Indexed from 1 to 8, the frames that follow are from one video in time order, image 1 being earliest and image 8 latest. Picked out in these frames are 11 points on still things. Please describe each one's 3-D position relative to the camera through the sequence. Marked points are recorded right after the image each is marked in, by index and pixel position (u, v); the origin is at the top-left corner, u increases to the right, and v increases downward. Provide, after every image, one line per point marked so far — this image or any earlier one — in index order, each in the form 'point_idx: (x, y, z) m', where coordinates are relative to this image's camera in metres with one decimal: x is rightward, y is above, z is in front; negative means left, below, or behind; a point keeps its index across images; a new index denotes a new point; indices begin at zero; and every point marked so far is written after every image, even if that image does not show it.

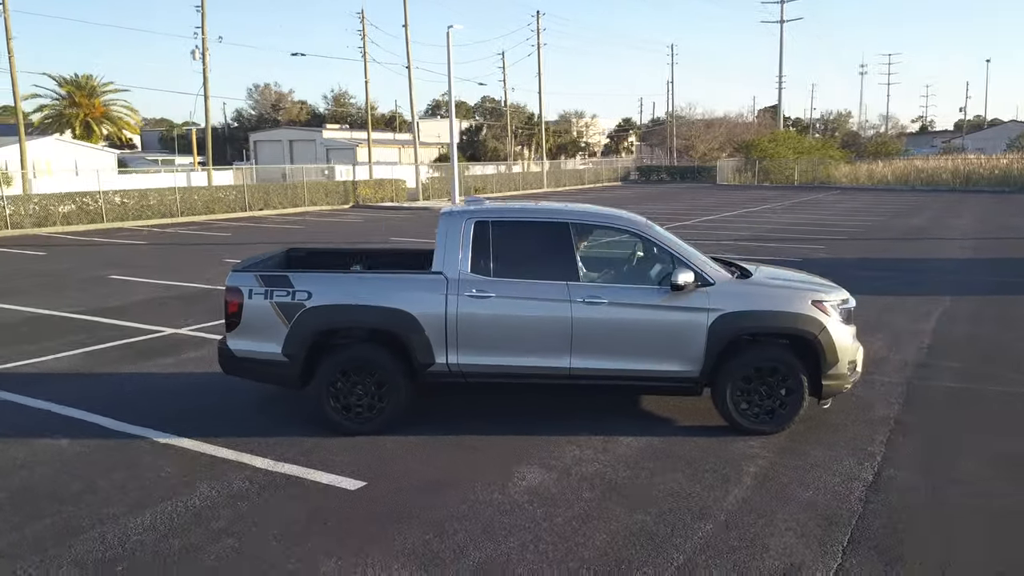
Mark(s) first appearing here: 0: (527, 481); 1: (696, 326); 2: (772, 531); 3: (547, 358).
0: (+0.1, -1.3, +5.7) m
1: (+1.4, -0.3, +6.4) m
2: (+1.5, -1.4, +4.9) m
3: (+0.2, -0.5, +6.5) m
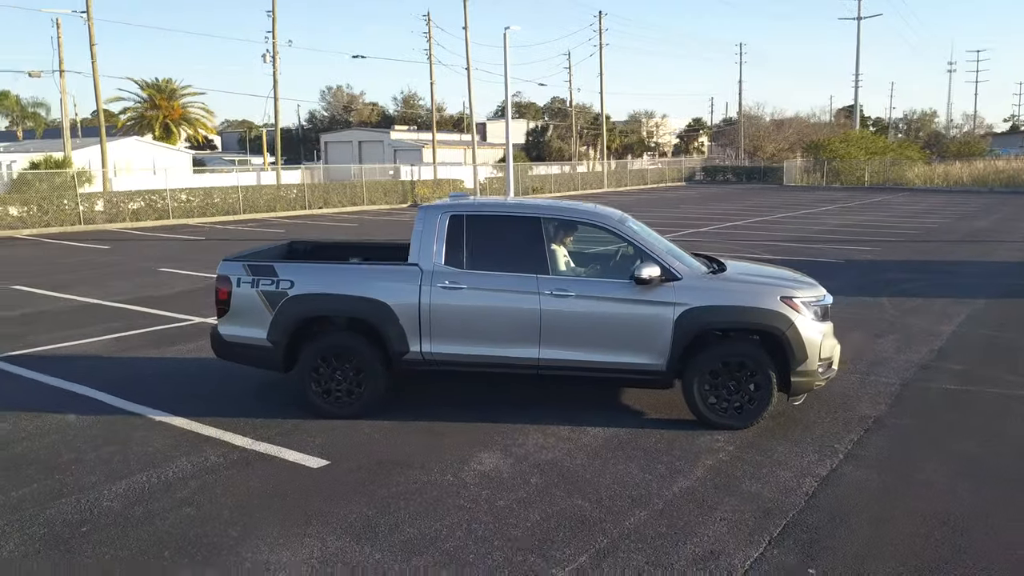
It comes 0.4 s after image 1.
0: (-0.2, -1.2, +5.9) m
1: (+1.1, -0.2, +6.5) m
2: (+1.1, -1.4, +5.0) m
3: (0.0, -0.5, +6.6) m
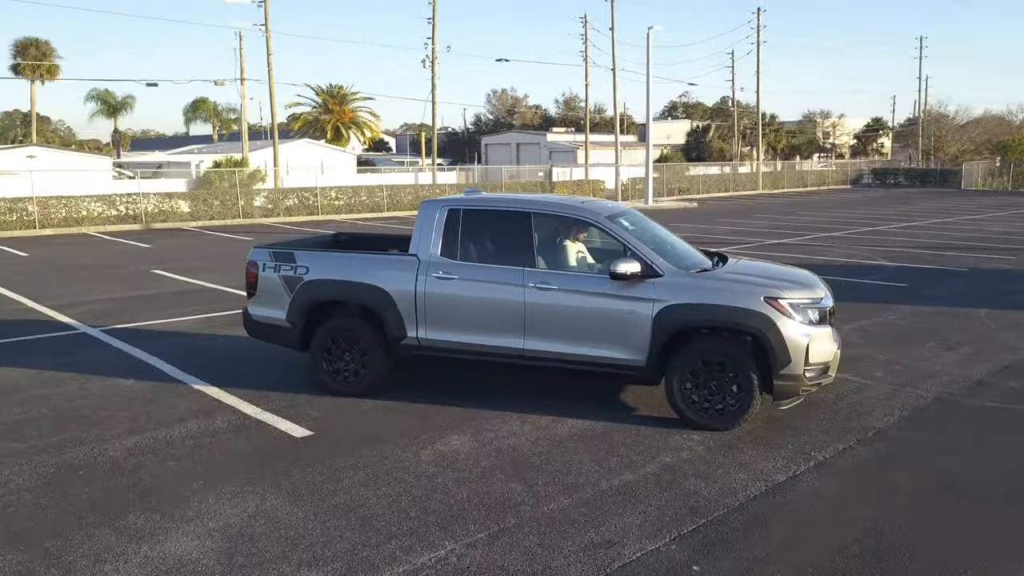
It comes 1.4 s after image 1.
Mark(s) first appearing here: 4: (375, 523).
0: (-0.5, -1.2, +6.2) m
1: (+1.0, -0.2, +6.5) m
2: (+0.7, -1.4, +5.1) m
3: (-0.1, -0.4, +6.9) m
4: (-0.8, -1.4, +4.9) m
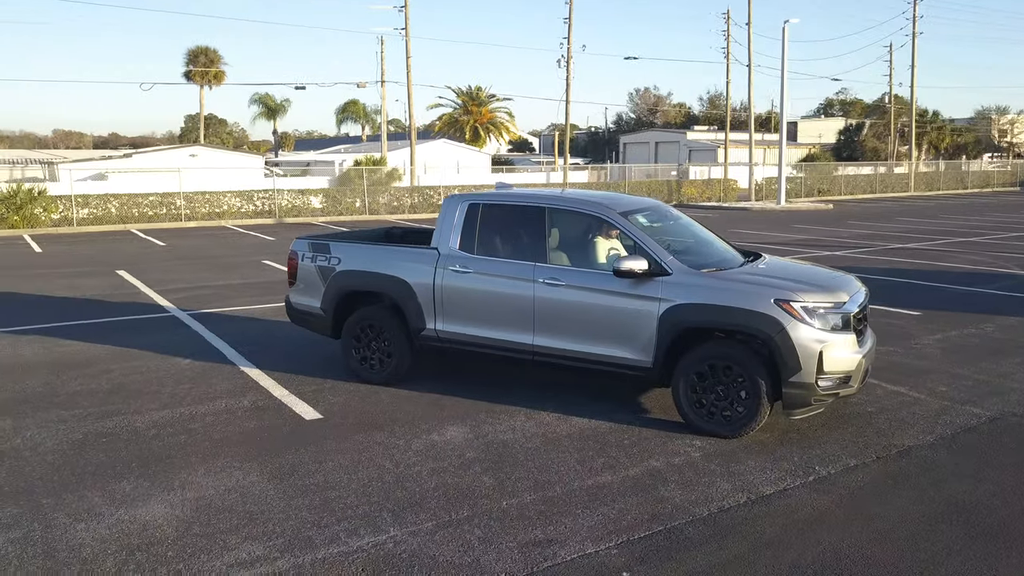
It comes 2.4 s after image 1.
0: (-0.5, -1.1, +6.2) m
1: (+1.0, -0.2, +6.3) m
2: (+0.4, -1.3, +5.0) m
3: (0.0, -0.4, +6.9) m
4: (-1.1, -1.3, +5.0) m
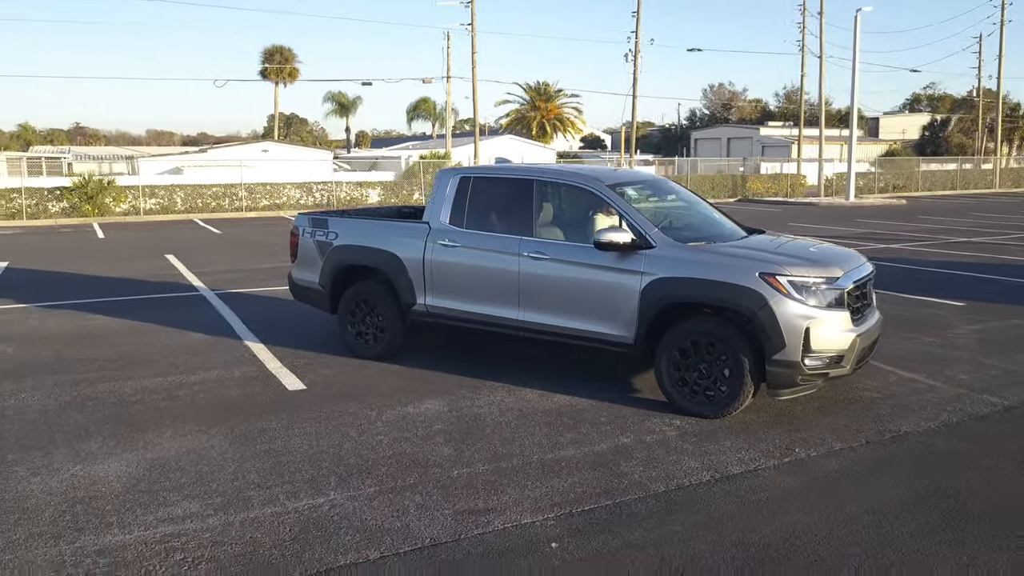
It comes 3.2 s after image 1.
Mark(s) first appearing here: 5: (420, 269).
0: (-0.7, -0.9, +6.1) m
1: (+0.9, 0.0, +6.1) m
2: (+0.1, -1.1, +4.8) m
3: (-0.1, -0.2, +6.7) m
4: (-1.4, -1.1, +5.0) m
5: (-0.8, +0.2, +7.1) m
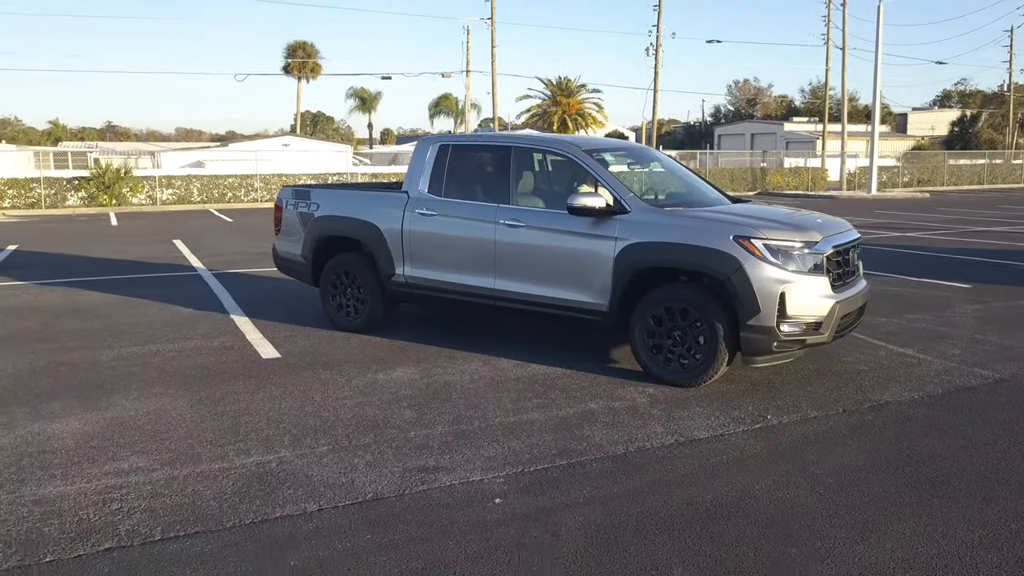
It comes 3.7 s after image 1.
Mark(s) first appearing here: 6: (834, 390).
0: (-0.9, -0.6, +6.1) m
1: (+0.7, +0.2, +5.9) m
2: (-0.1, -0.9, +4.7) m
3: (-0.3, +0.1, +6.6) m
4: (-1.6, -0.8, +4.9) m
5: (-1.0, +0.4, +7.0) m
6: (+2.2, -0.7, +5.7) m
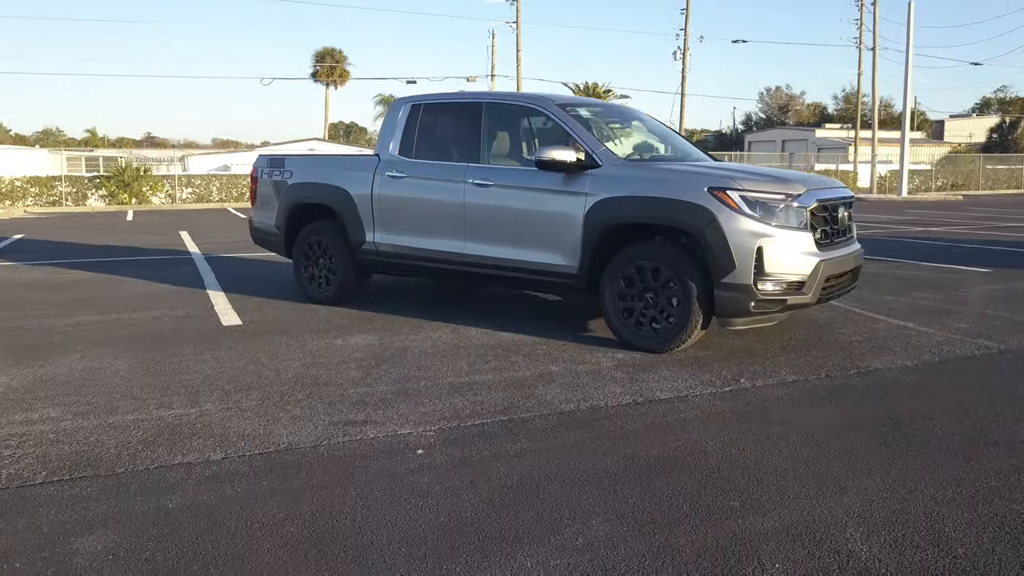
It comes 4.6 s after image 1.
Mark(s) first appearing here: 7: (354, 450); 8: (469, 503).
0: (-1.2, -0.4, +5.7) m
1: (+0.4, +0.5, +5.6) m
2: (-0.4, -0.6, +4.3) m
3: (-0.5, +0.3, +6.3) m
4: (-1.9, -0.5, +4.6) m
5: (-1.1, +0.7, +6.7) m
6: (+2.0, -0.4, +5.3) m
7: (-0.7, -0.7, +3.6) m
8: (-0.2, -0.8, +3.0) m
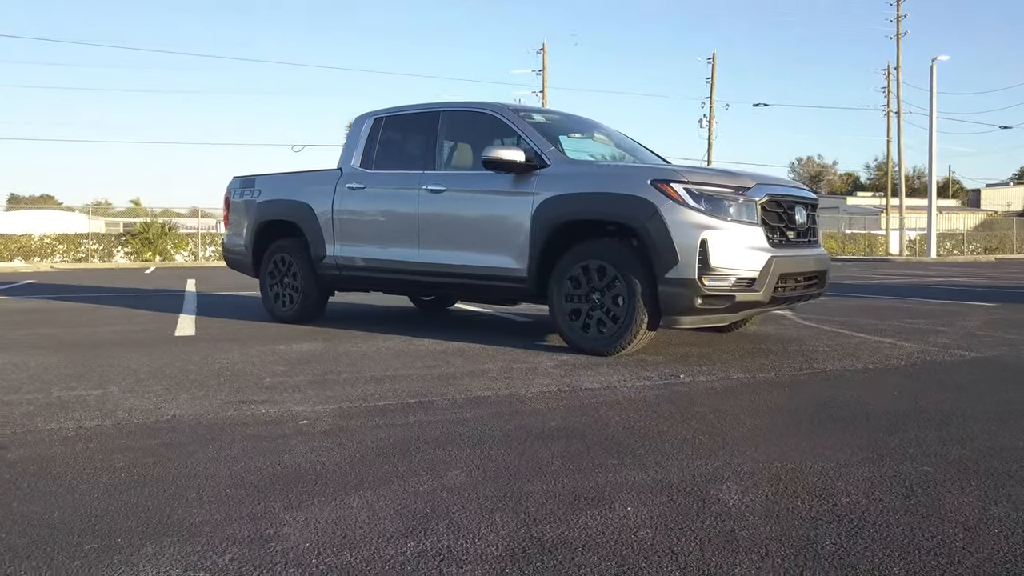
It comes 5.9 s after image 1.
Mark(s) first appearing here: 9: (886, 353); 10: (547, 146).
0: (-1.5, -0.4, +5.6) m
1: (+0.1, +0.5, +5.4) m
2: (-0.8, -0.5, +4.1) m
3: (-0.8, +0.3, +6.1) m
4: (-2.3, -0.5, +4.5) m
5: (-1.4, +0.6, +6.6) m
6: (+1.6, -0.4, +5.0) m
7: (-1.1, -0.5, +3.4) m
8: (-0.6, -0.6, +2.8) m
9: (+2.4, -0.4, +5.3) m
10: (+0.2, +0.9, +5.5) m
